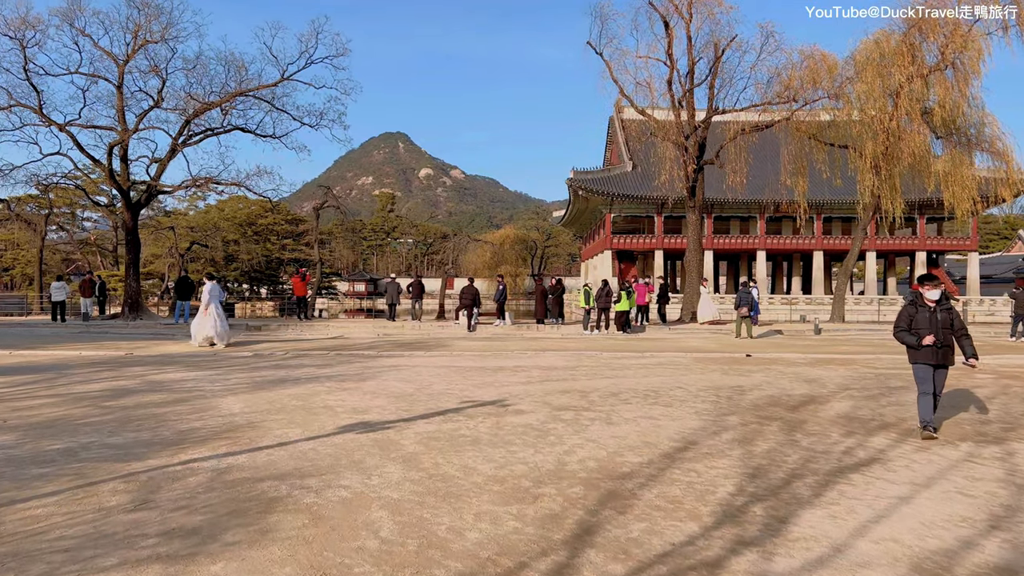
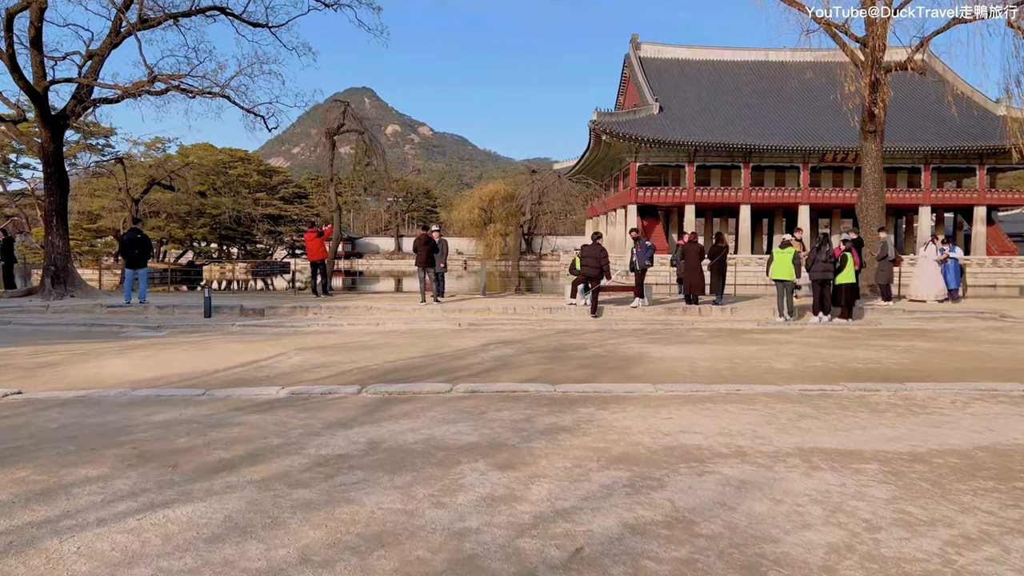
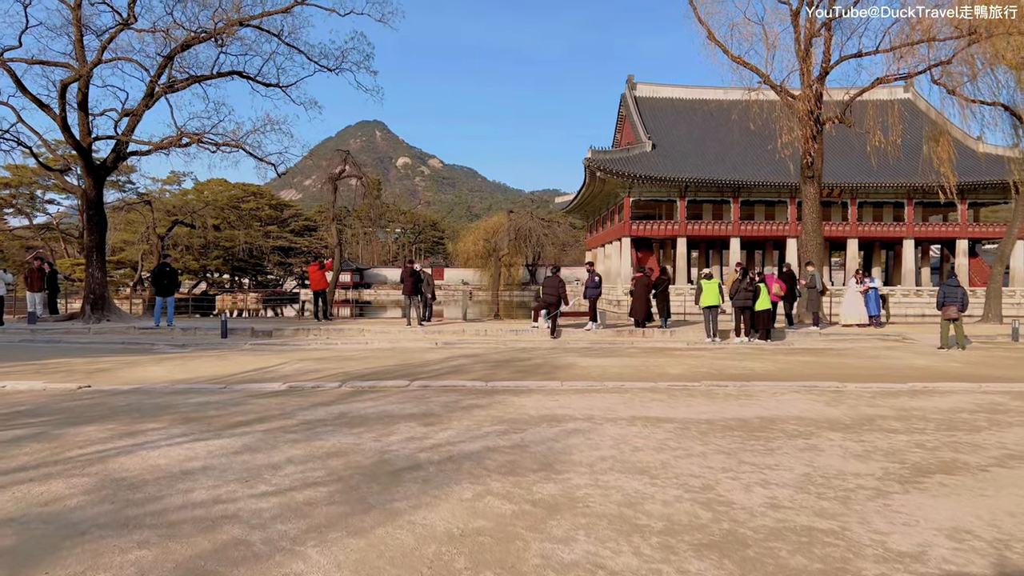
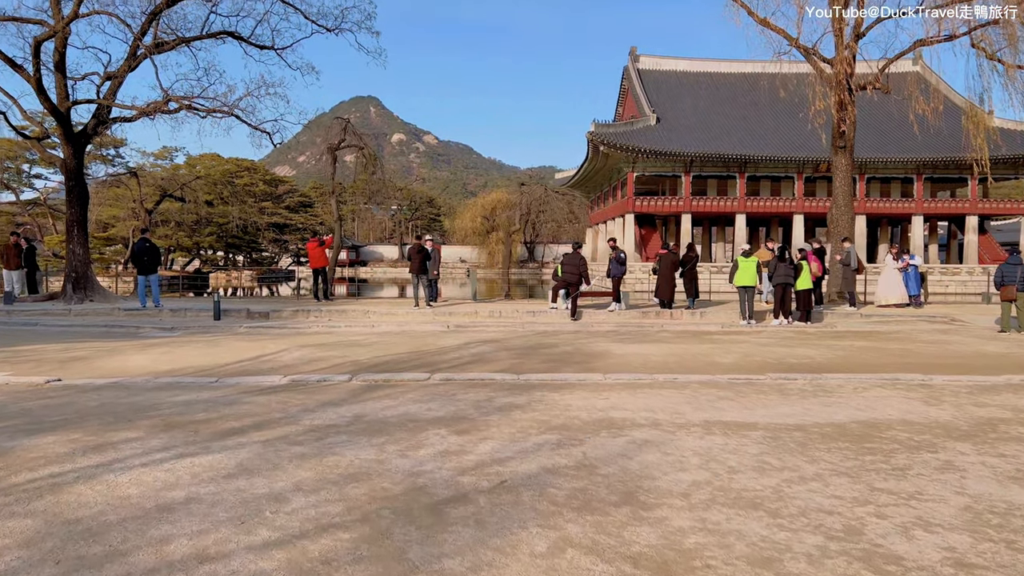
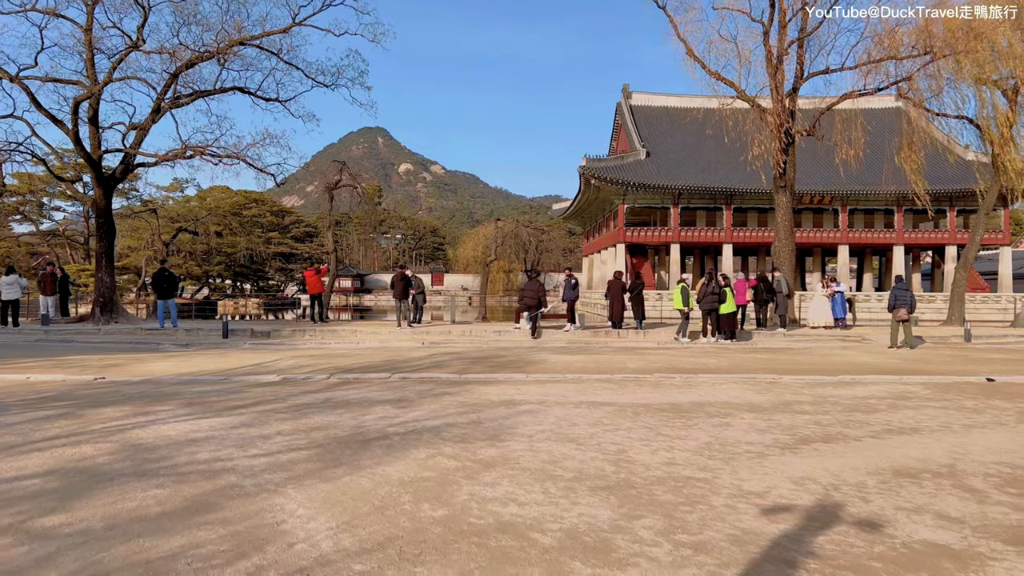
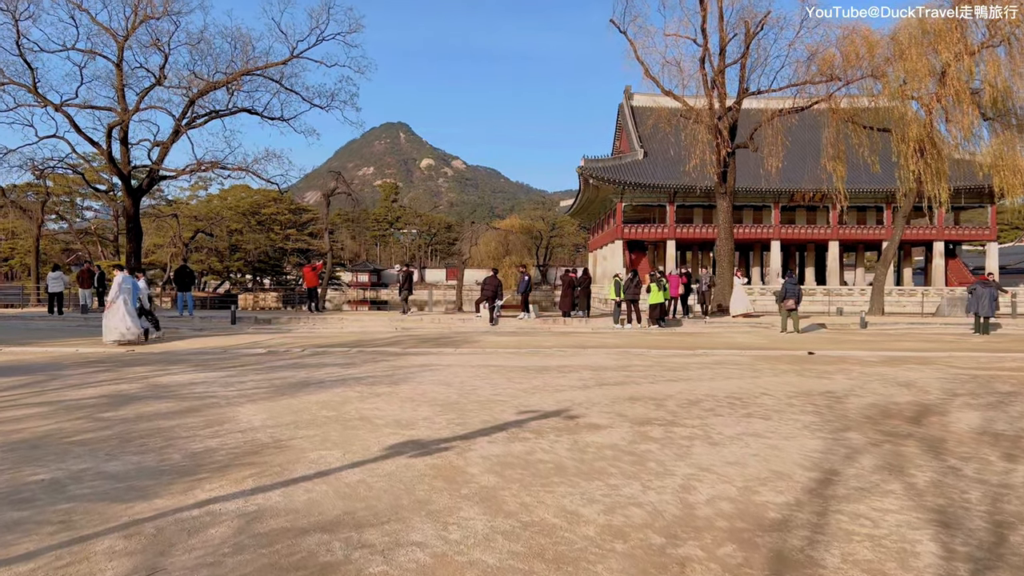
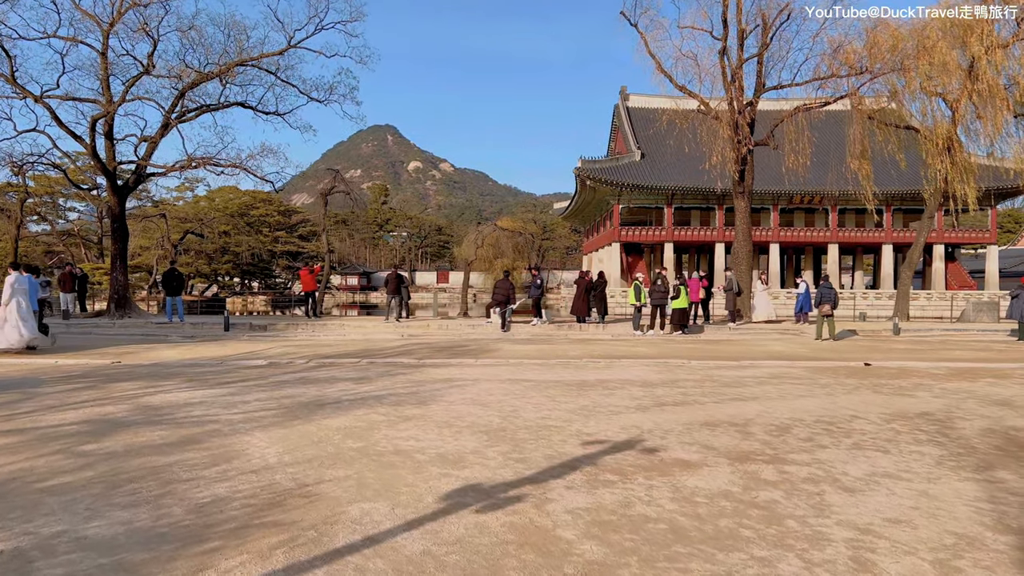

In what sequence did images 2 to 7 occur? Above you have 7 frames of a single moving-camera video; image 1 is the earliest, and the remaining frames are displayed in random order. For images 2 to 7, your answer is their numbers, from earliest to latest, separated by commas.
6, 7, 5, 3, 4, 2
